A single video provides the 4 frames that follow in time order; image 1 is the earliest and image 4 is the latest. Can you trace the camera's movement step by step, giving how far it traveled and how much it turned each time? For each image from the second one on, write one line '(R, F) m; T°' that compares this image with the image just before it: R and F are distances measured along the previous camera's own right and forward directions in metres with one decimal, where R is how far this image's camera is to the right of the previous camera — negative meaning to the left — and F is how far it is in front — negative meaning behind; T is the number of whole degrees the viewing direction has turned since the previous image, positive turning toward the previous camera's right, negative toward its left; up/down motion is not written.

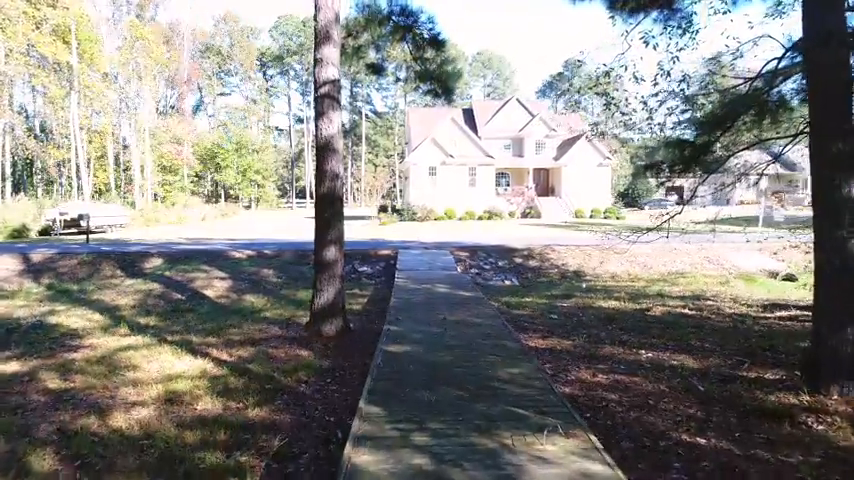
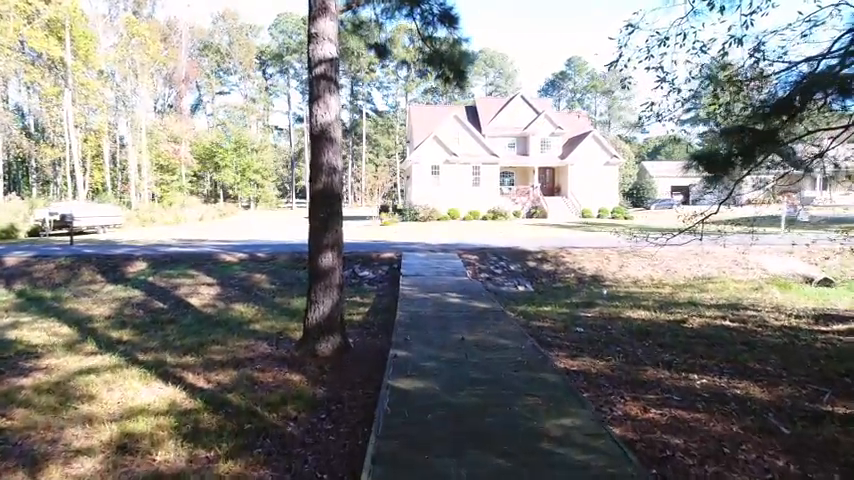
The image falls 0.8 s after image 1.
(-0.1, +0.9) m; 0°
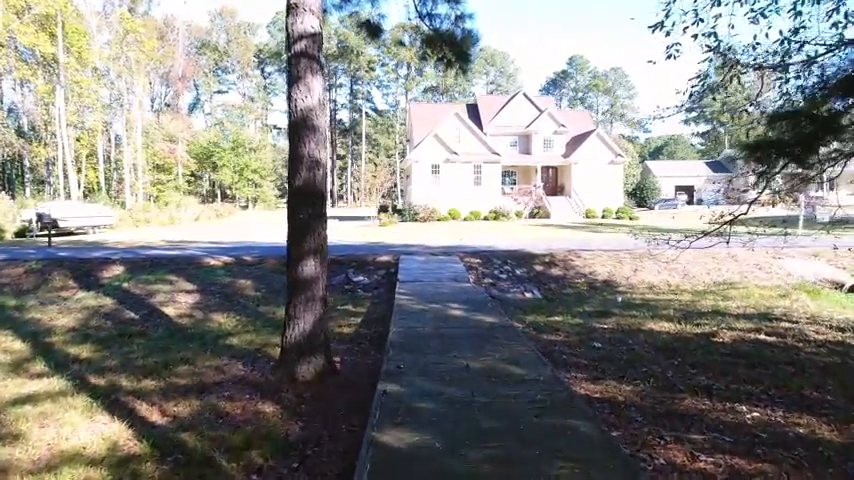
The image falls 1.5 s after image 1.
(0.0, +0.8) m; 0°
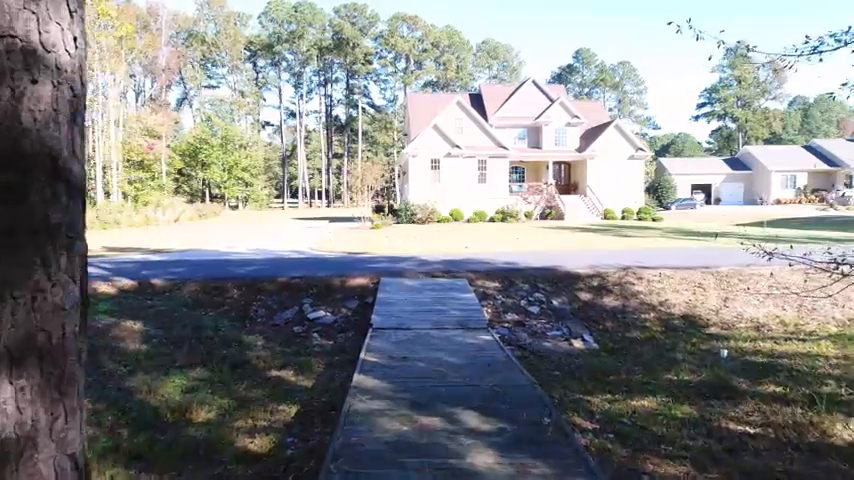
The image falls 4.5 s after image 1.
(+0.1, +3.5) m; 0°
